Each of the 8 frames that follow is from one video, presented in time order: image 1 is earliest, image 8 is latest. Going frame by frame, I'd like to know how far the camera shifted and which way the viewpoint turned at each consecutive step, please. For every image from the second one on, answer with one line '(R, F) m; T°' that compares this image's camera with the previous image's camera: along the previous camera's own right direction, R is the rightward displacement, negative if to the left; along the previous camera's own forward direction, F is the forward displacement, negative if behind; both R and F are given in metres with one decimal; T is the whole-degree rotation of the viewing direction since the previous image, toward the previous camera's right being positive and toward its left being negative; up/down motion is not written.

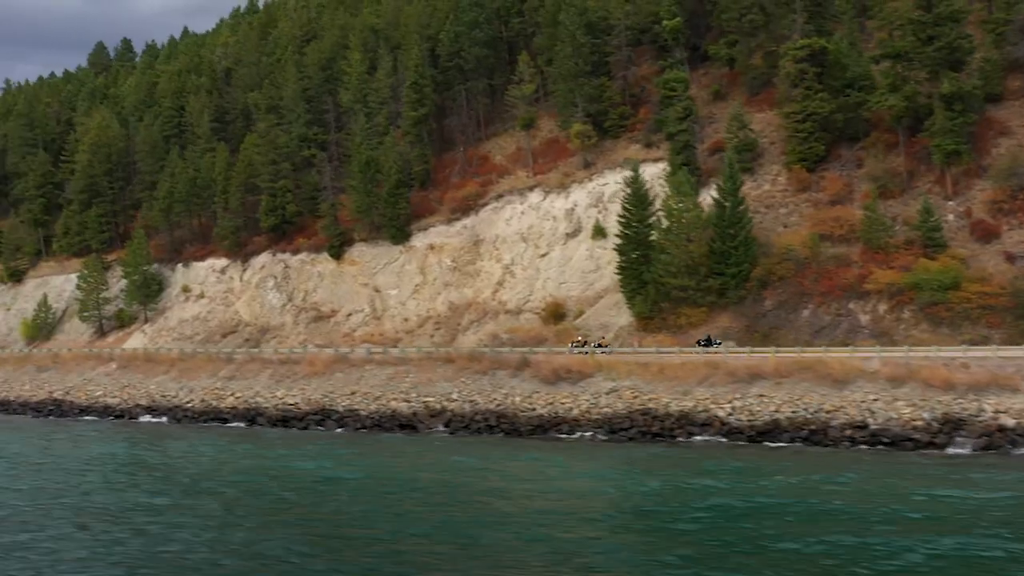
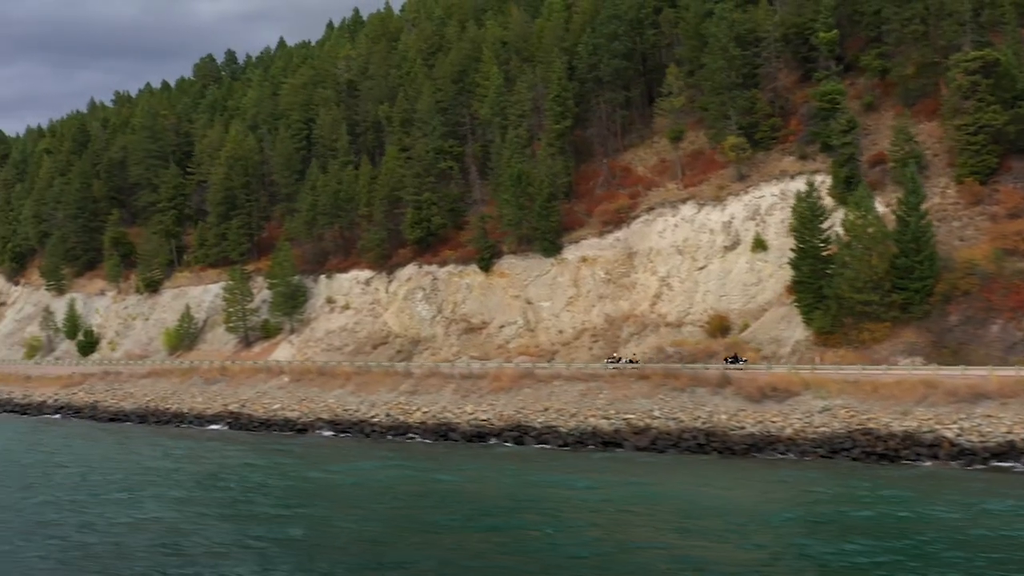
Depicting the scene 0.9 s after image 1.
(-2.9, -0.4) m; -3°
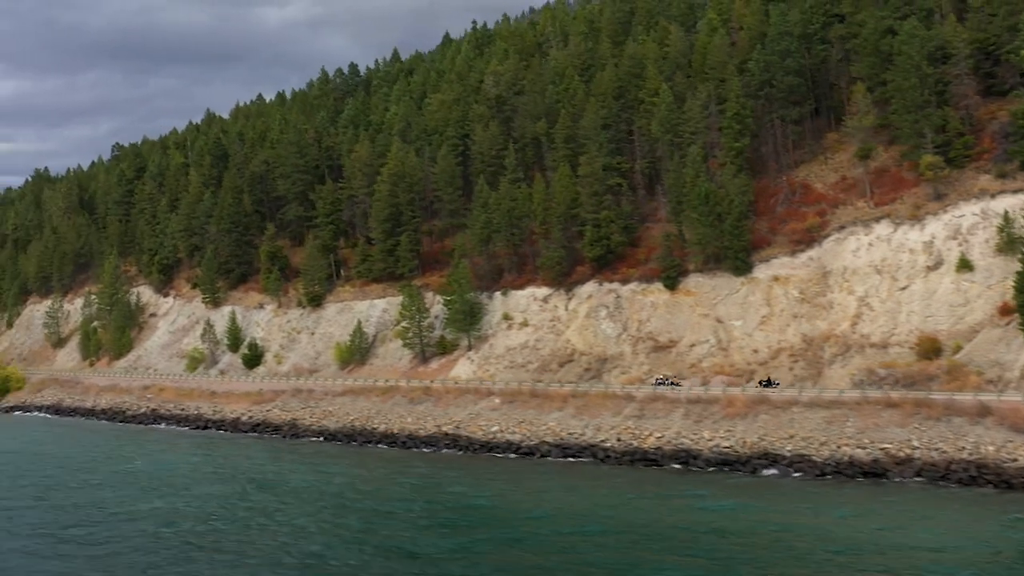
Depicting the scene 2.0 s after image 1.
(-4.0, -0.7) m; -4°
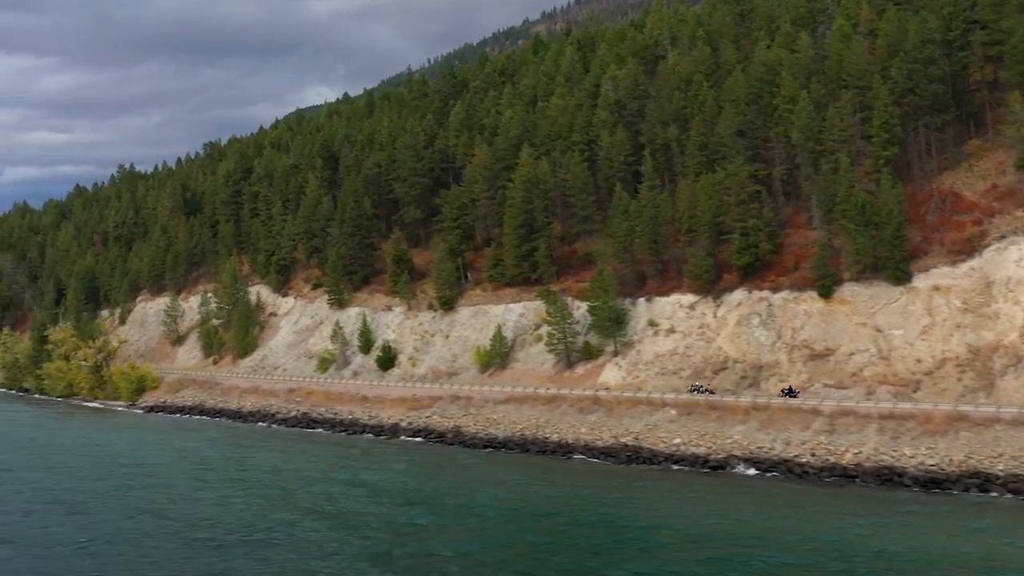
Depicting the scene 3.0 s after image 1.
(-3.8, -1.0) m; -3°
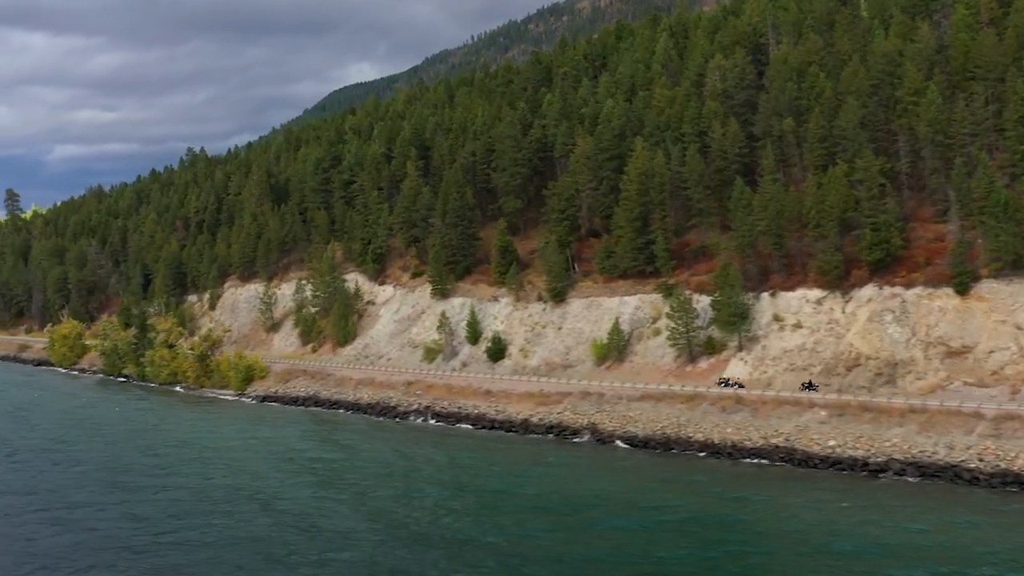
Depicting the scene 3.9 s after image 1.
(-3.1, -0.2) m; -2°
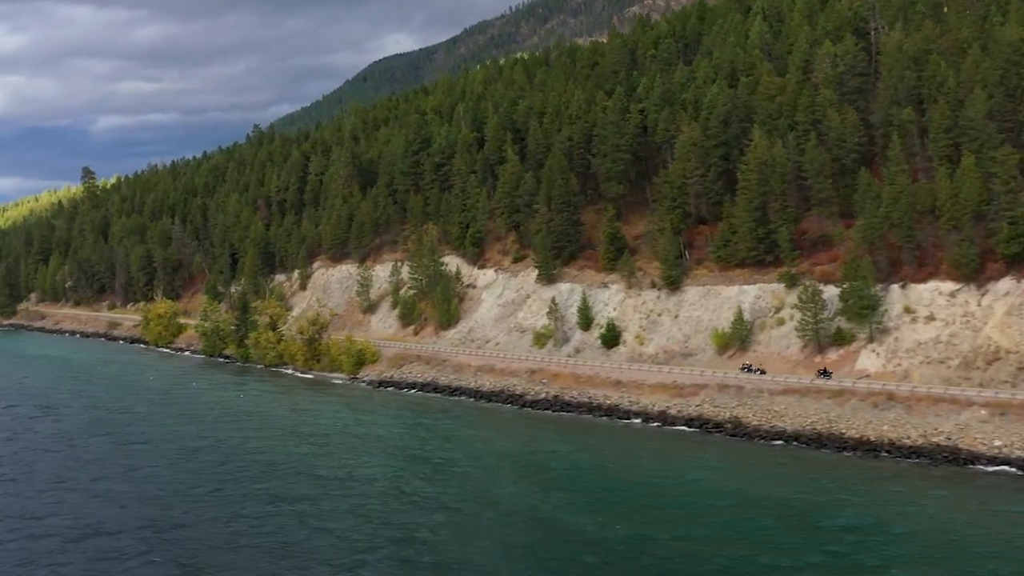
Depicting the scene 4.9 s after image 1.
(-3.7, -0.8) m; -2°
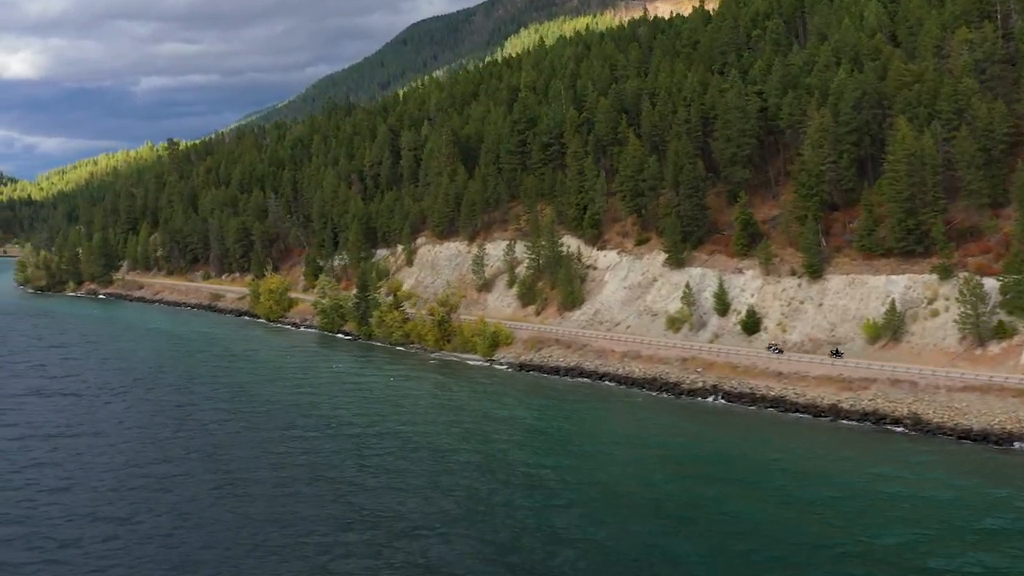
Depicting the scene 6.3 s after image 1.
(-5.3, -1.2) m; -2°
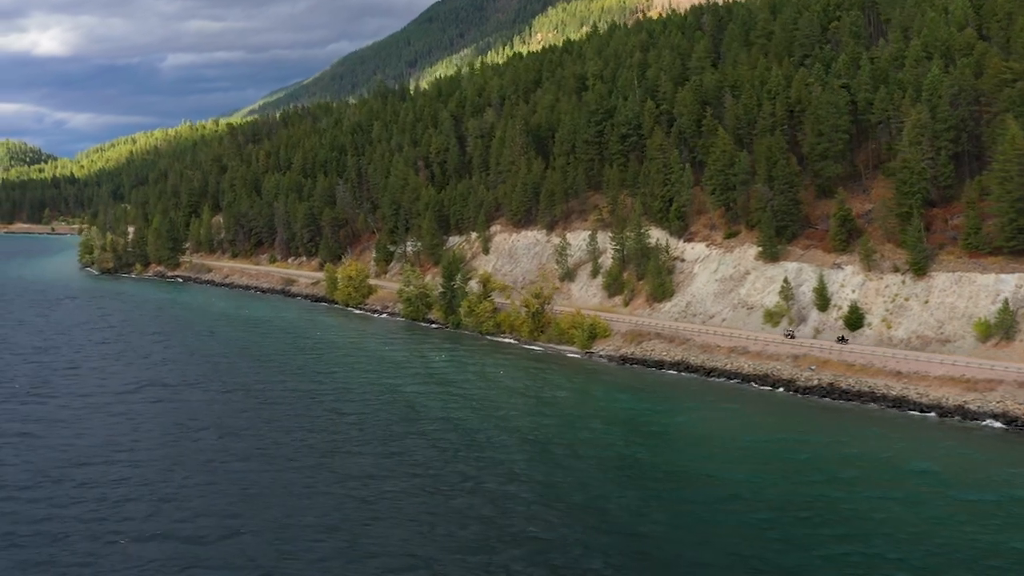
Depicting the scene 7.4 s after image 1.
(-4.3, -1.1) m; -1°
